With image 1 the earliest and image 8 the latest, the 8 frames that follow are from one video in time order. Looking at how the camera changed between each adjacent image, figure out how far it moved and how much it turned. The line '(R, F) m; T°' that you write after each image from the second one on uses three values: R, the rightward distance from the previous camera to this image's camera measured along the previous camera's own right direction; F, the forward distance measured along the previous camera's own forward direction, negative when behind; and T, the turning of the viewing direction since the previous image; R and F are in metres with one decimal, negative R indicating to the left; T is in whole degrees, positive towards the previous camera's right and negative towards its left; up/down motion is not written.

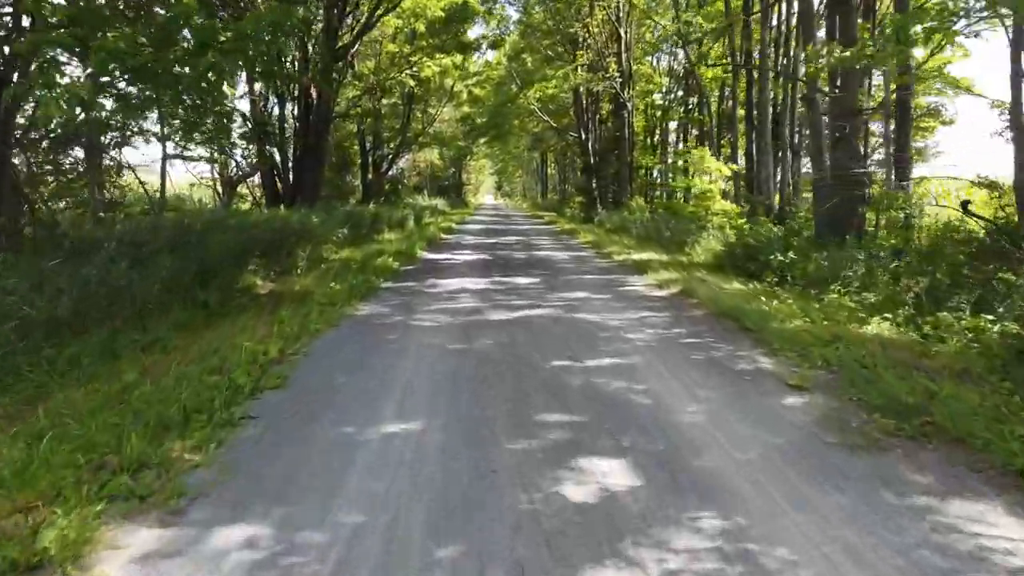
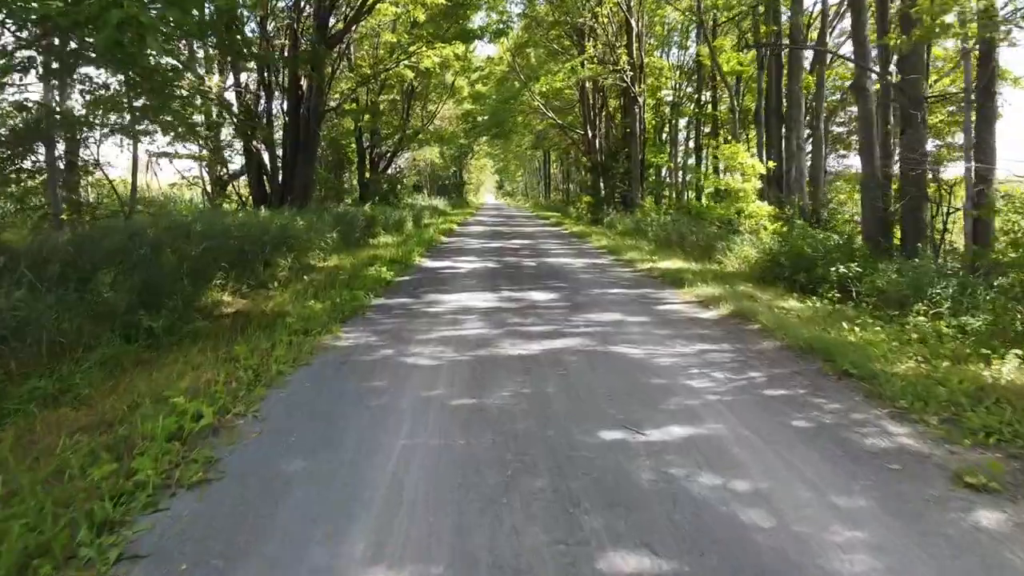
(-0.2, +1.7) m; 0°
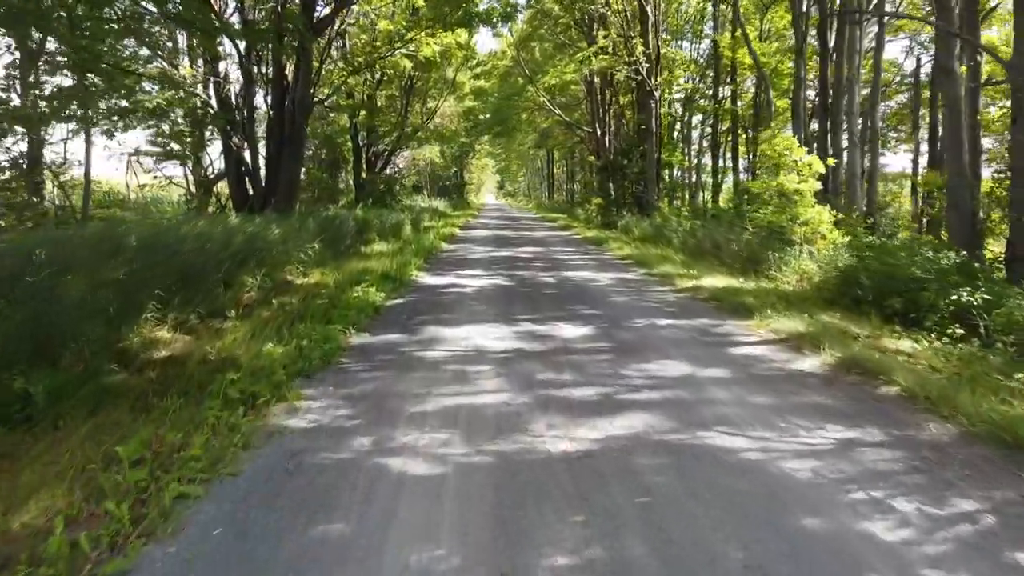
(-0.2, +2.2) m; 0°
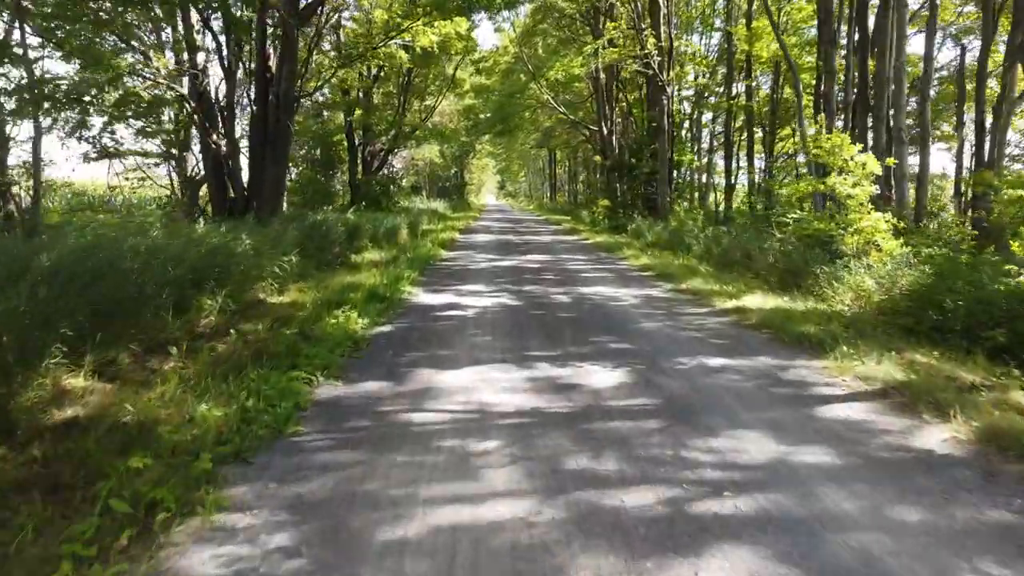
(-0.1, +1.6) m; 0°
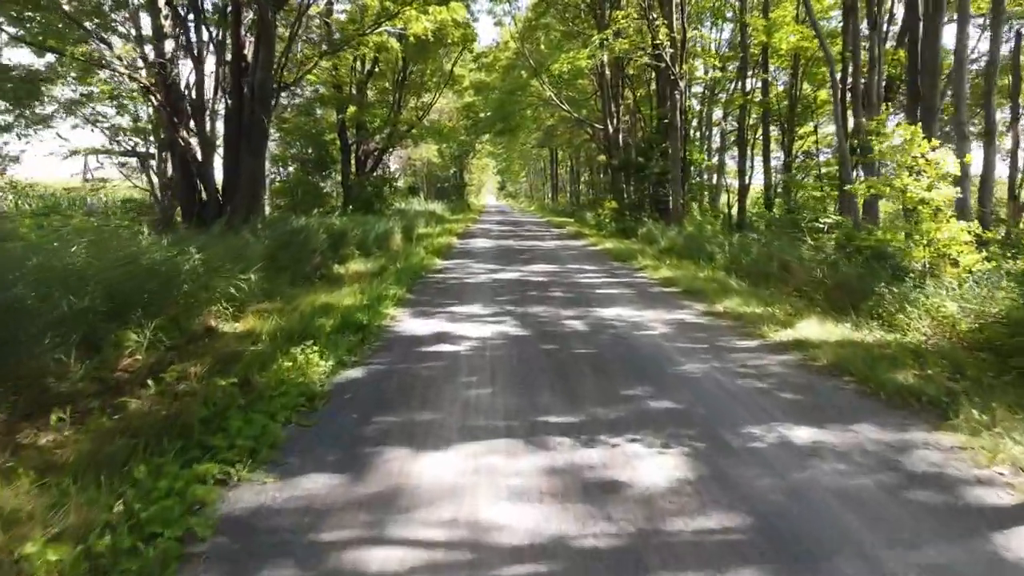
(0.0, +1.8) m; 0°
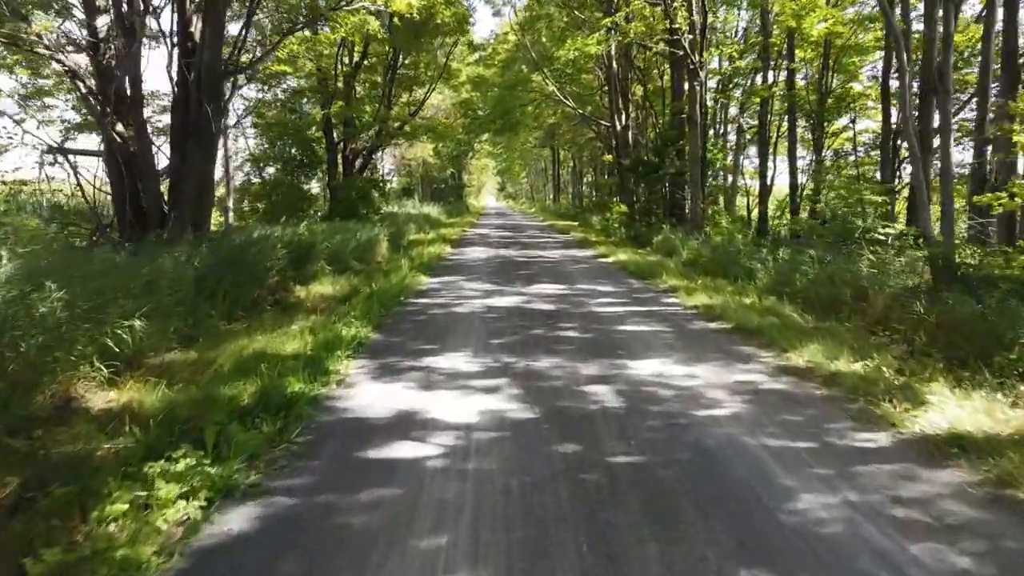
(0.0, +2.6) m; 0°
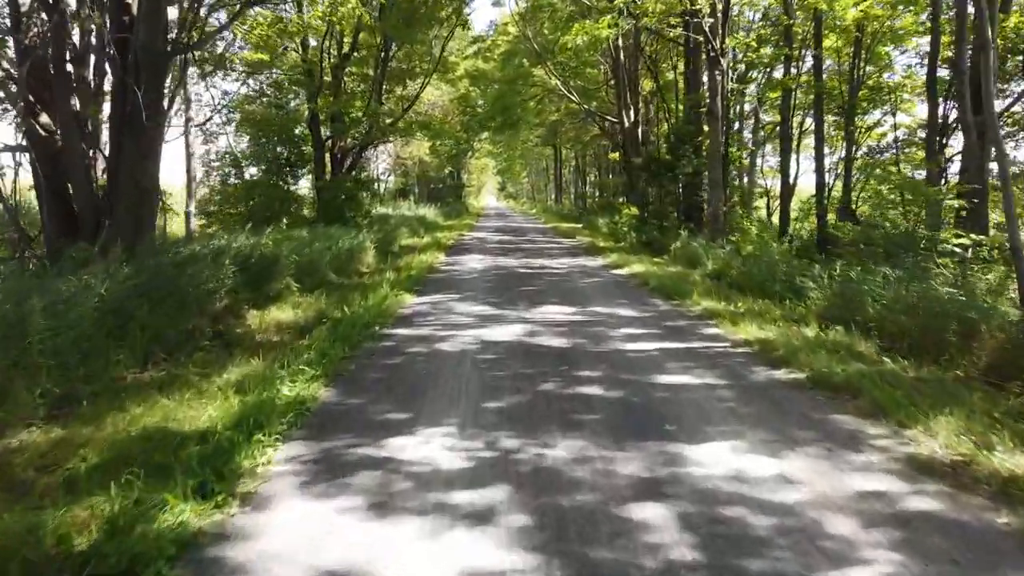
(0.0, +2.2) m; 0°
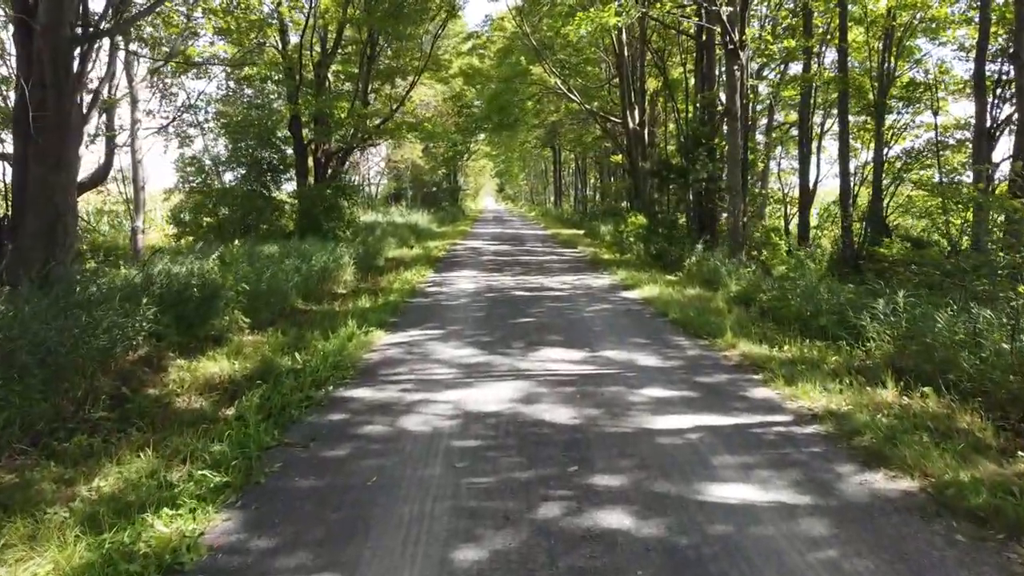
(+0.1, +2.0) m; 0°
